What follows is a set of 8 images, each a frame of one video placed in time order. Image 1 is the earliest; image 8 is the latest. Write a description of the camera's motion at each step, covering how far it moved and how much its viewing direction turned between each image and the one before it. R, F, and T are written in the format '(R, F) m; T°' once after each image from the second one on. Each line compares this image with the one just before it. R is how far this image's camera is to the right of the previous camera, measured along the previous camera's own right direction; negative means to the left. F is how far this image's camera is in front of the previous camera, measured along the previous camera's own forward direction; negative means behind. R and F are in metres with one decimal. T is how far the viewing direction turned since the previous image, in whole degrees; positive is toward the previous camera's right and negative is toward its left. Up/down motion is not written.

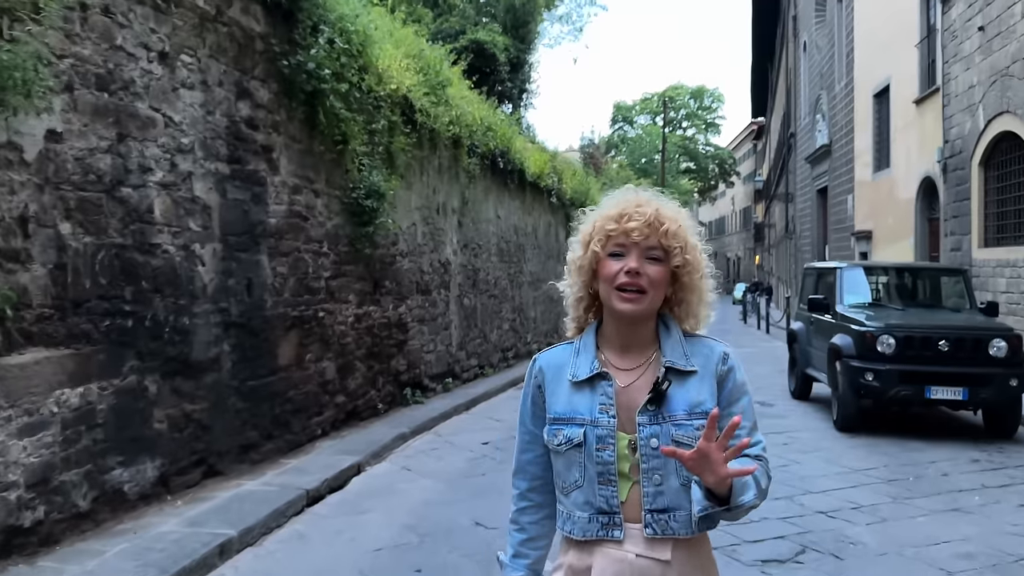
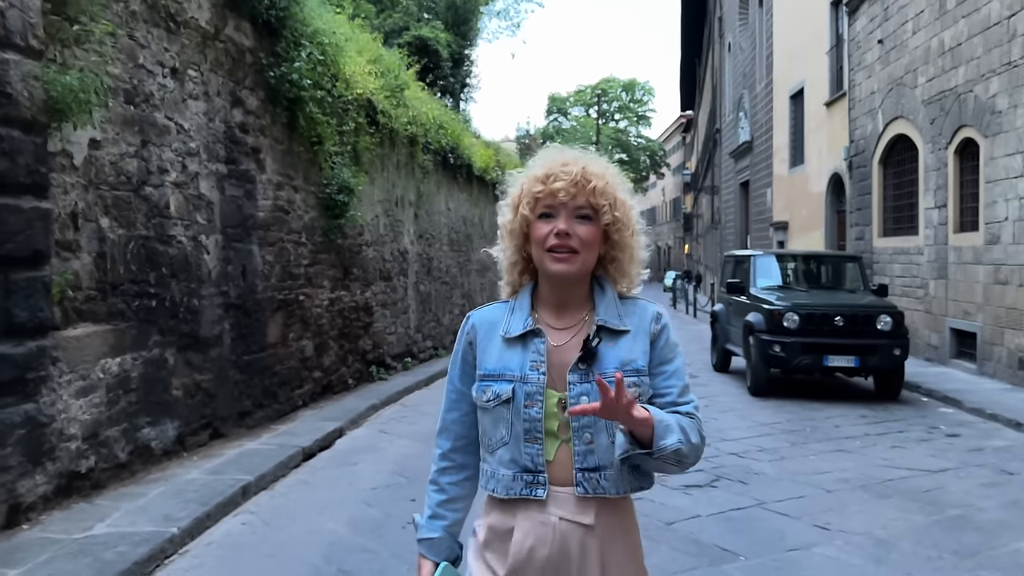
(-0.2, -0.9) m; +5°
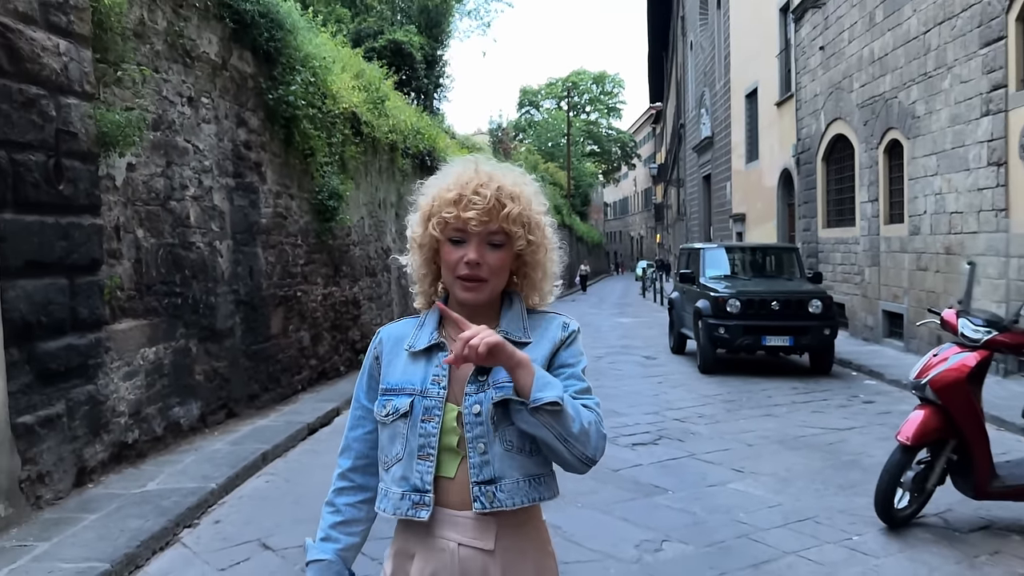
(0.0, -1.0) m; +2°
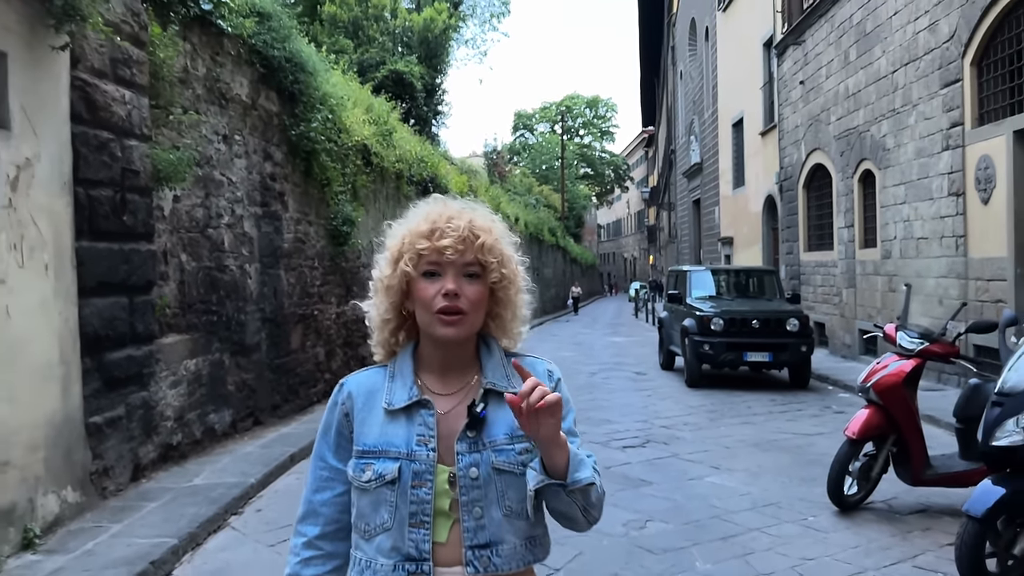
(-0.1, -0.7) m; 0°
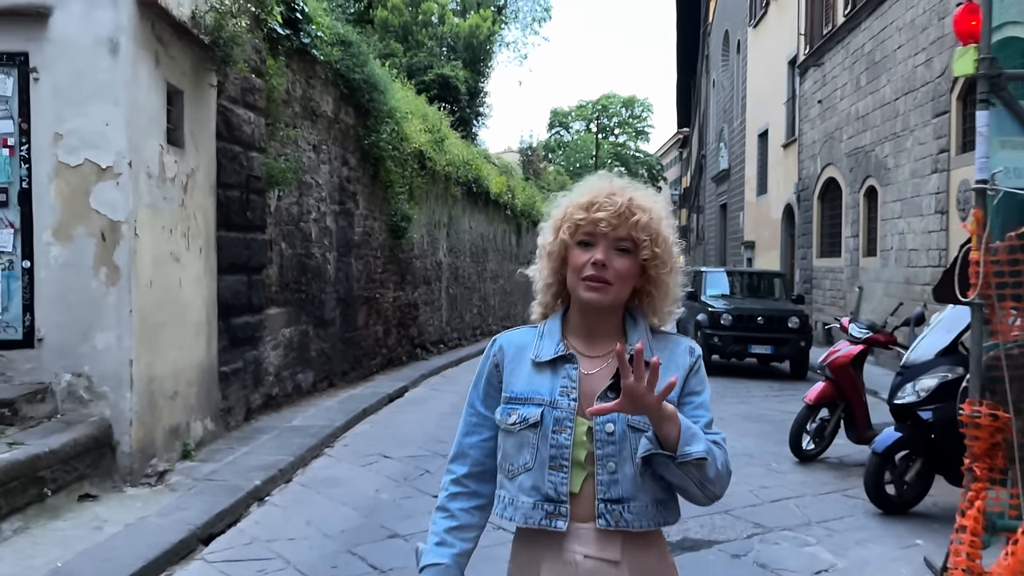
(-0.1, -1.5) m; -2°
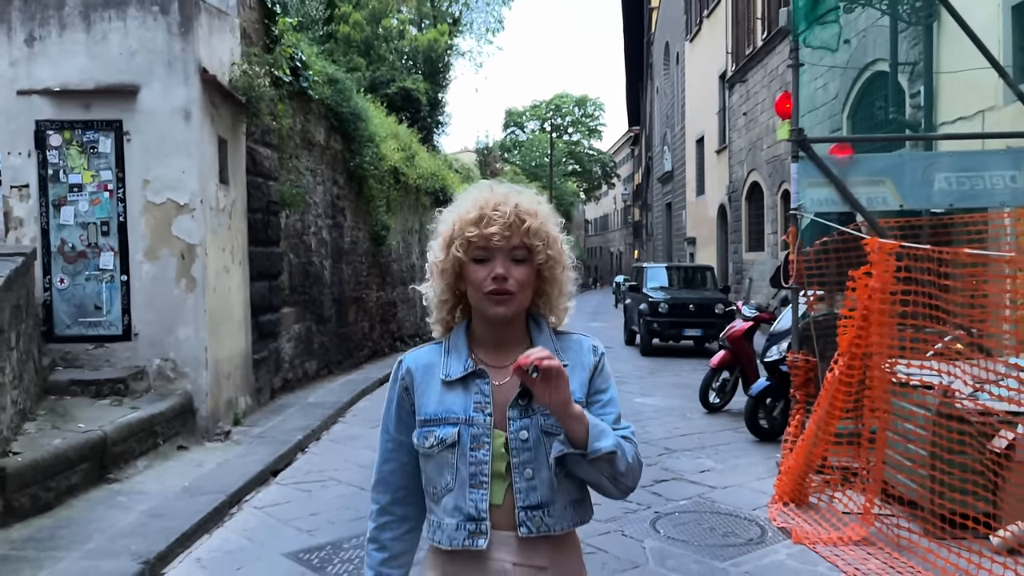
(-0.1, -1.8) m; +3°
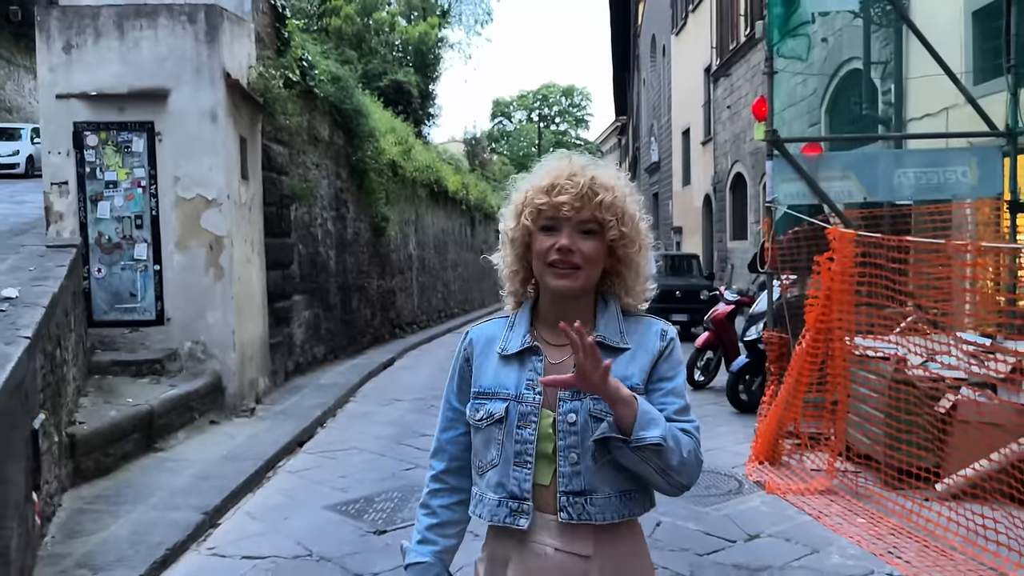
(-0.1, -0.6) m; +1°
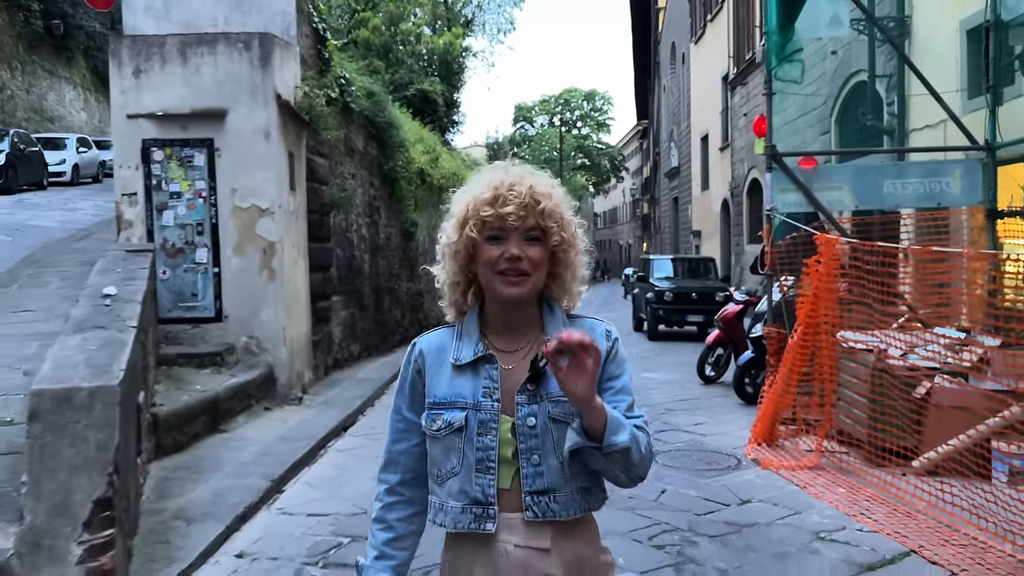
(0.0, -0.7) m; -2°
